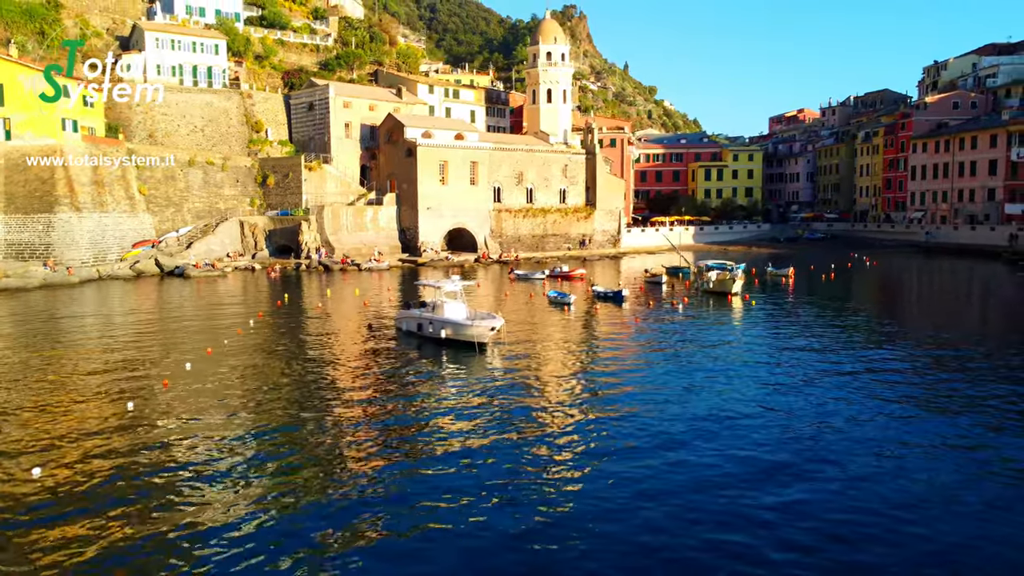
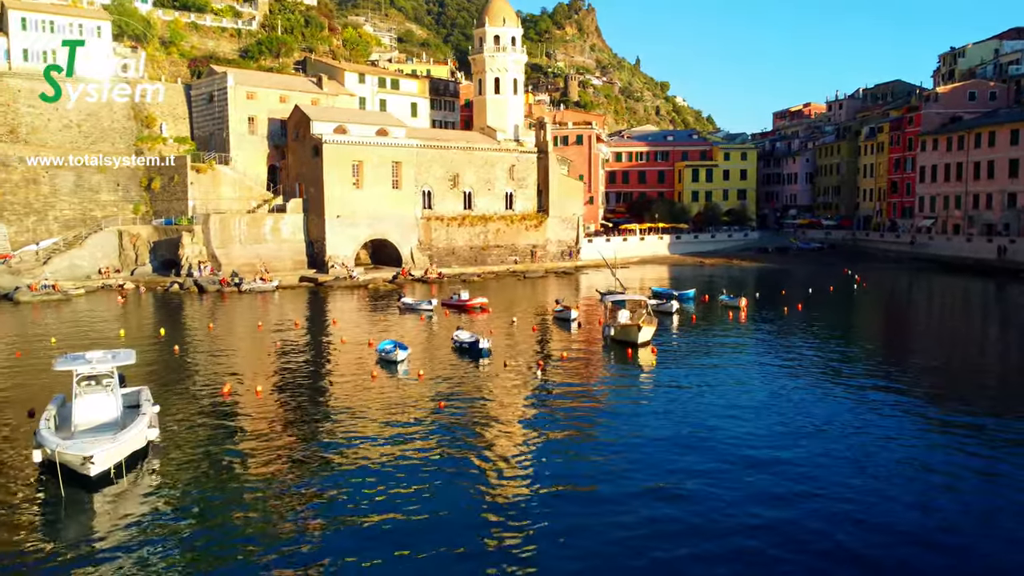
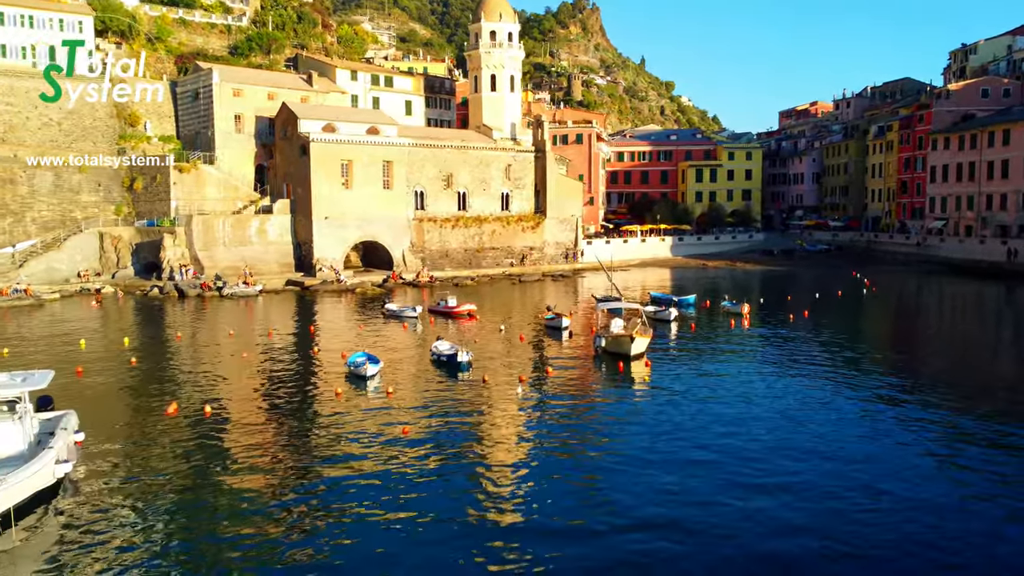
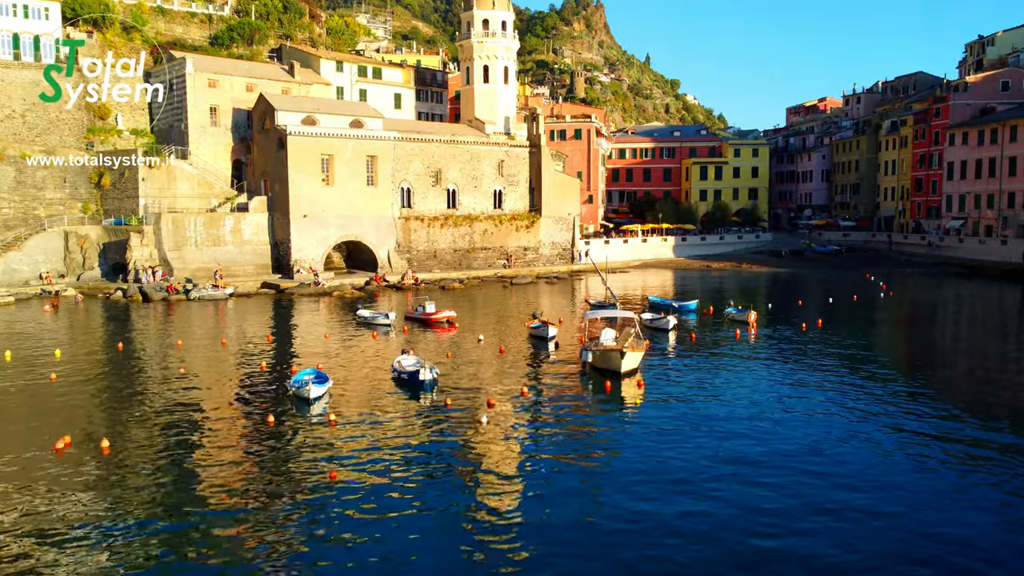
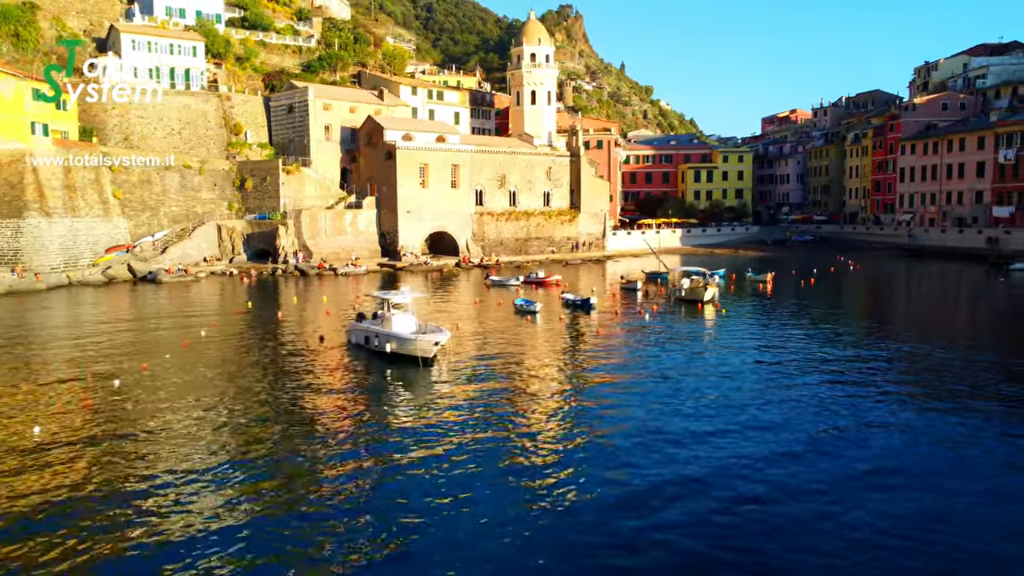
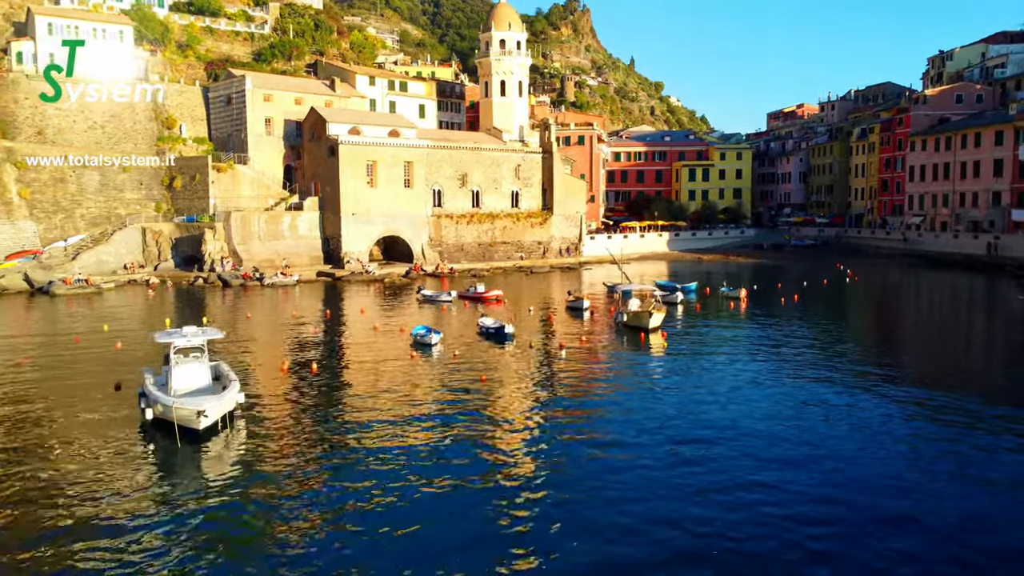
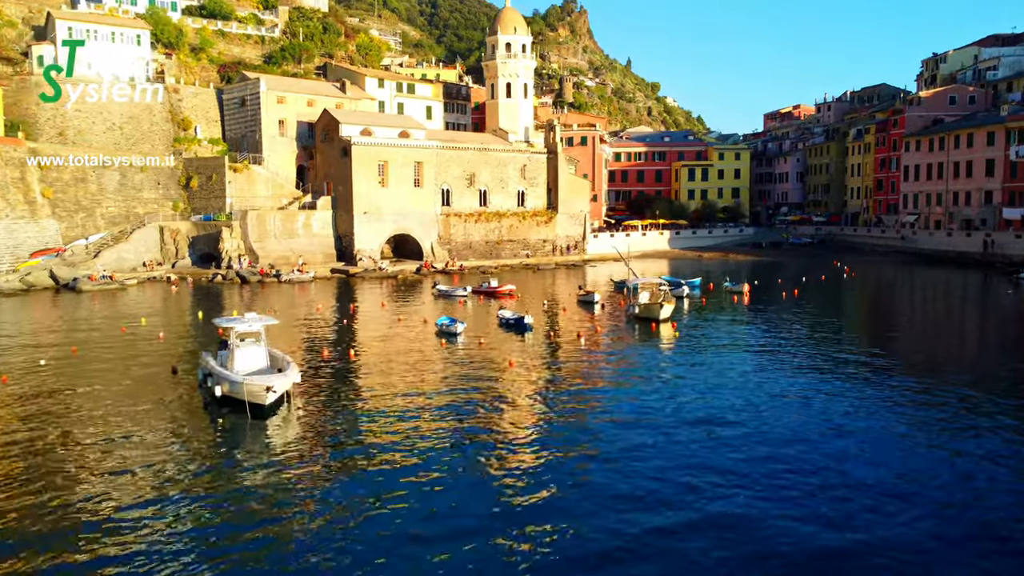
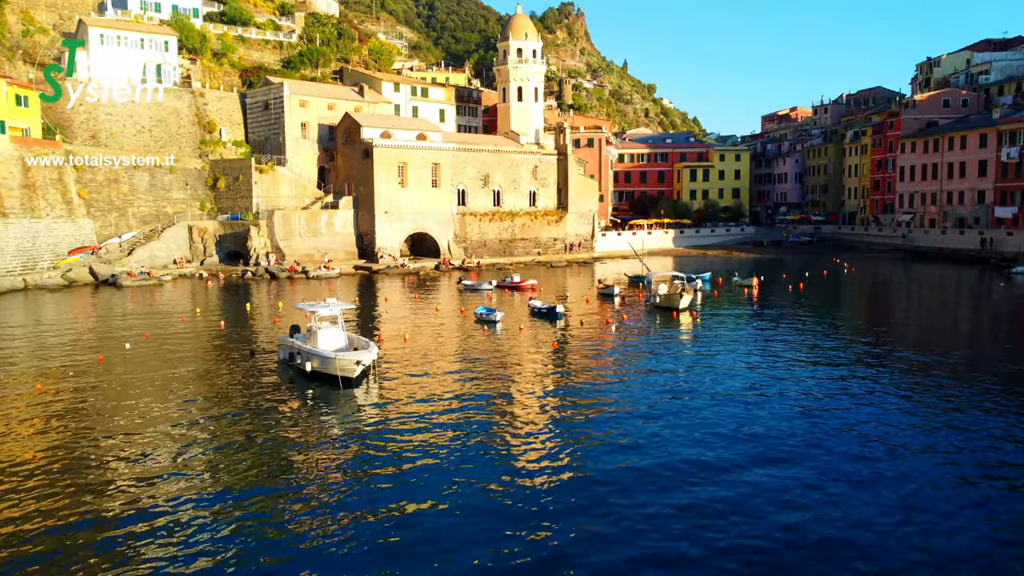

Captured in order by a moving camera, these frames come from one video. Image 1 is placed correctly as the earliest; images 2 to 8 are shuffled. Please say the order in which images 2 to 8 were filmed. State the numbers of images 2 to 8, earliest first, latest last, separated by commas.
5, 8, 7, 6, 2, 3, 4
